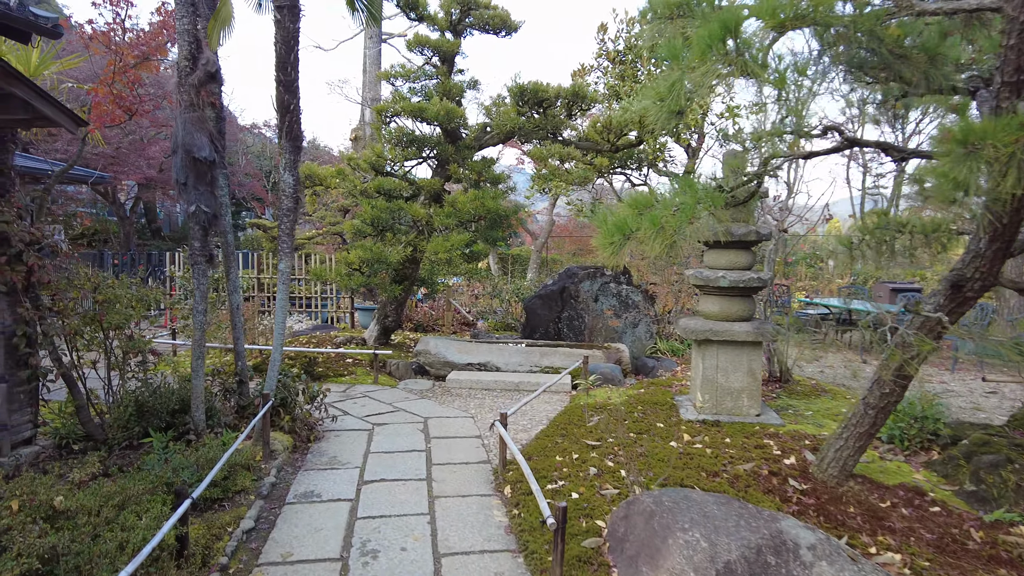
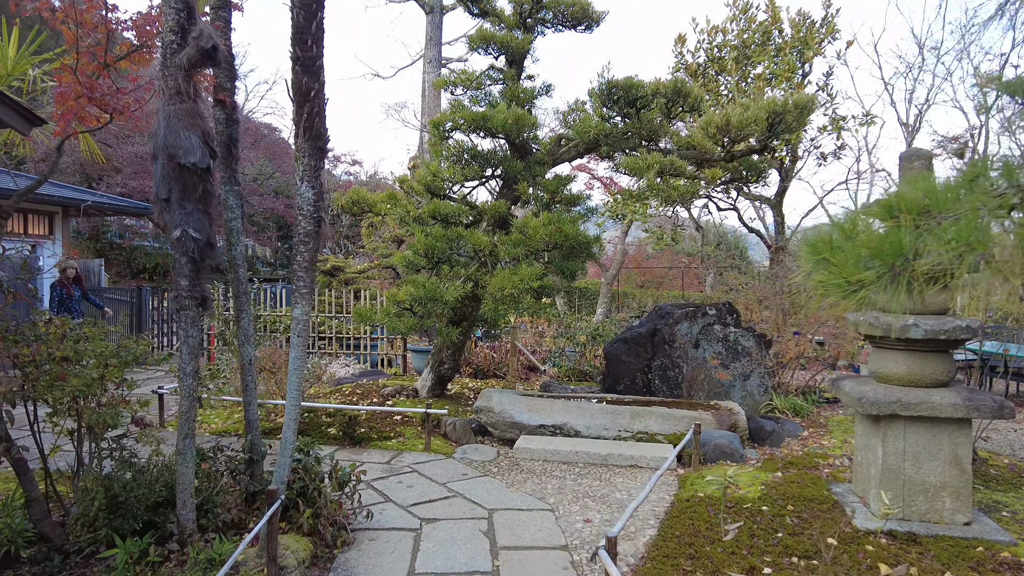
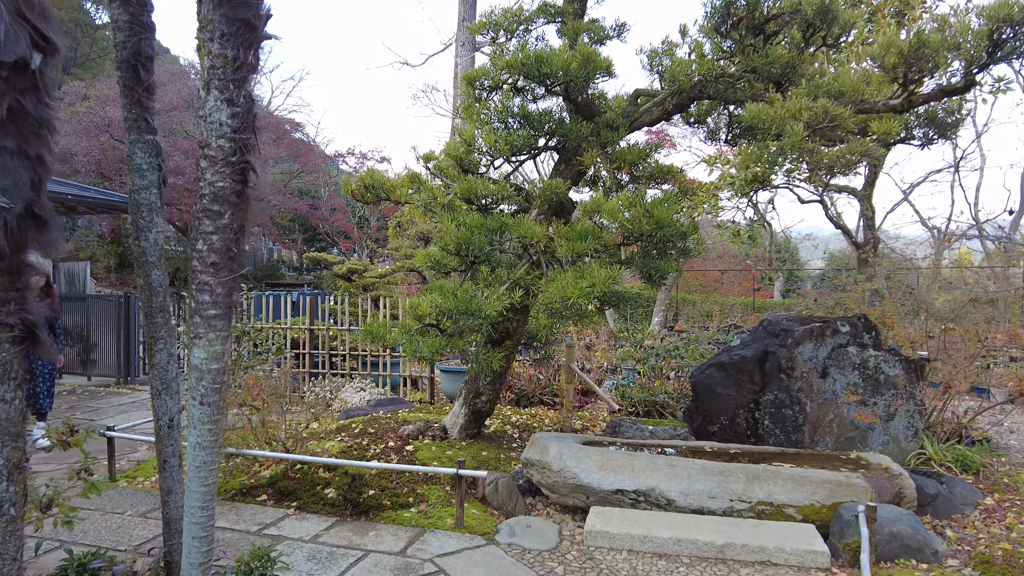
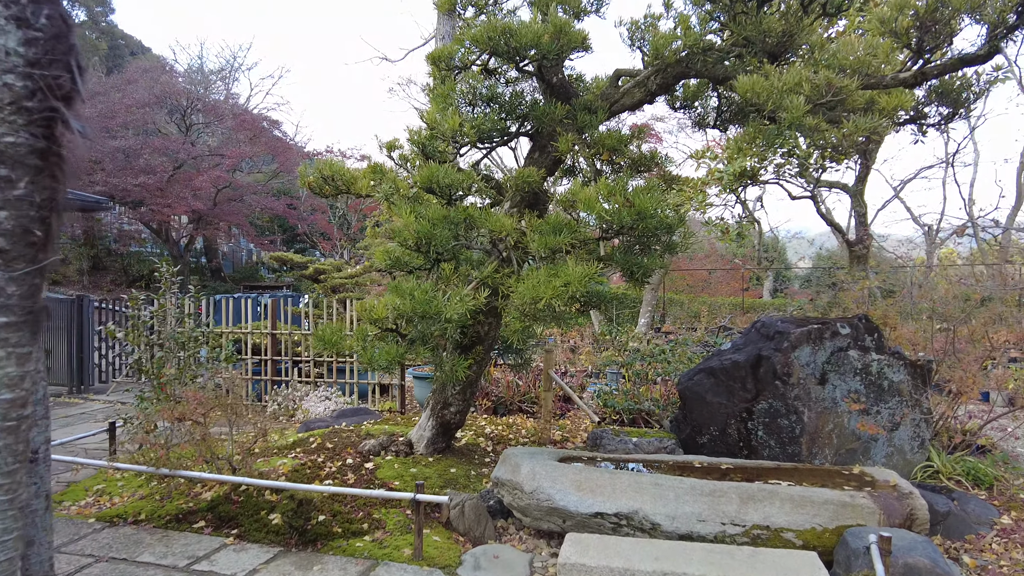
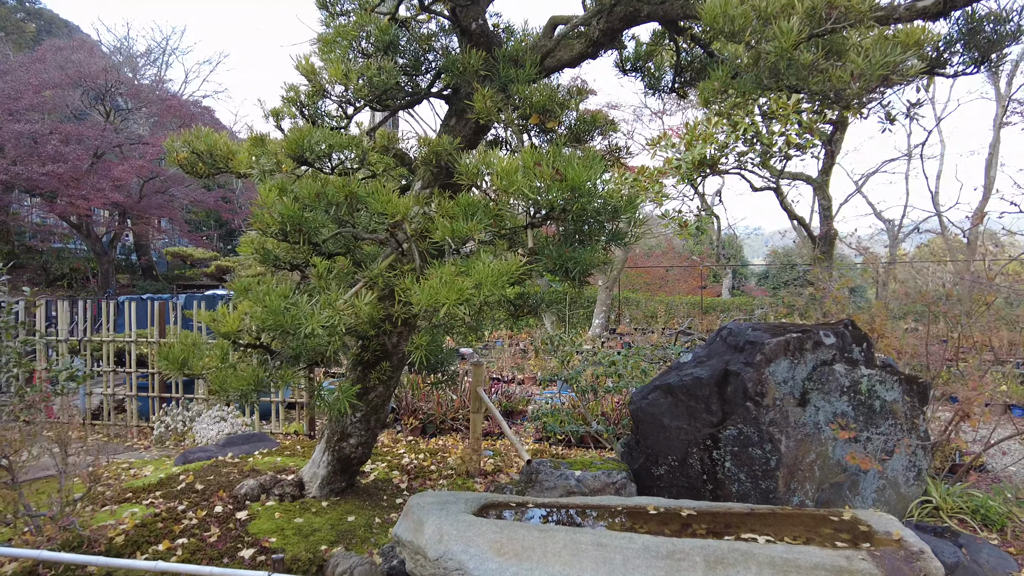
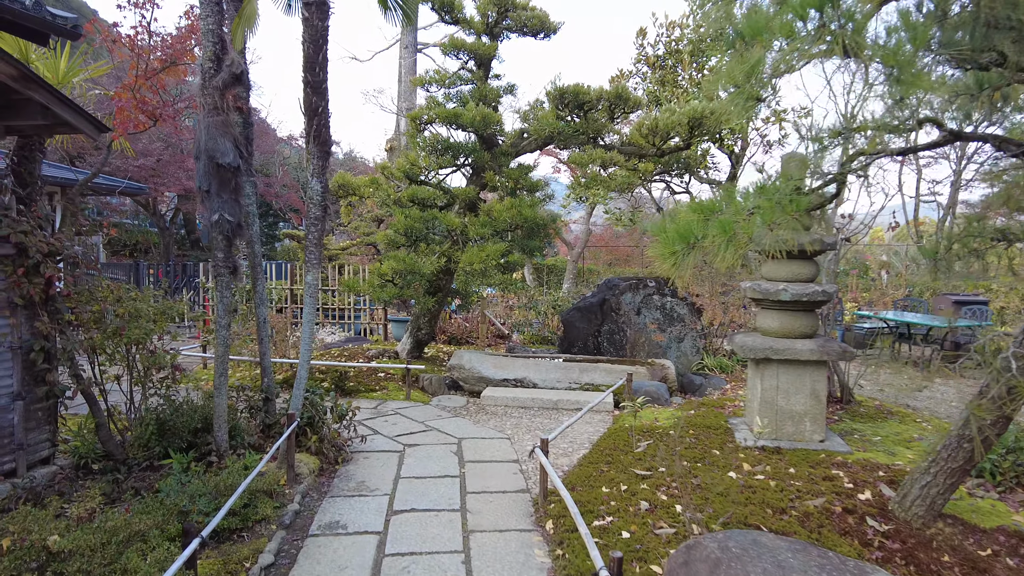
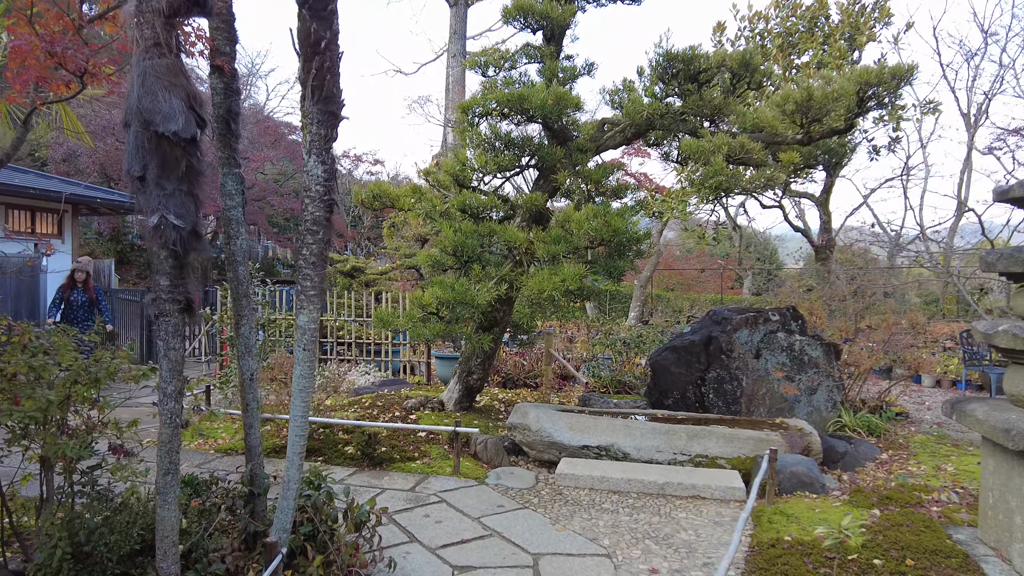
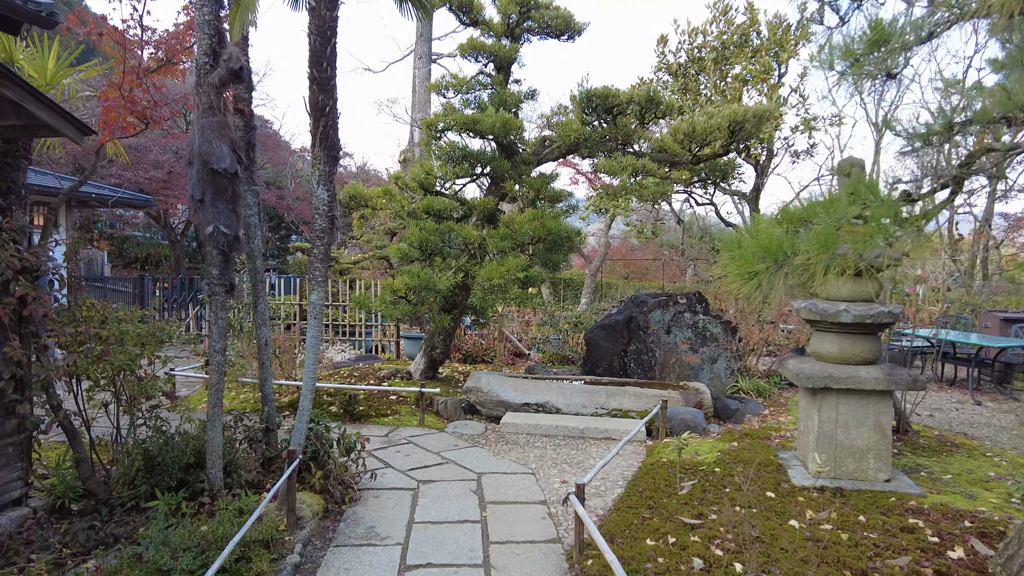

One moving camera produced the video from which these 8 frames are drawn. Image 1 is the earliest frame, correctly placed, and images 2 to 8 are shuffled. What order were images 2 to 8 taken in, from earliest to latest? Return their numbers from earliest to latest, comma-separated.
6, 8, 2, 7, 3, 4, 5
